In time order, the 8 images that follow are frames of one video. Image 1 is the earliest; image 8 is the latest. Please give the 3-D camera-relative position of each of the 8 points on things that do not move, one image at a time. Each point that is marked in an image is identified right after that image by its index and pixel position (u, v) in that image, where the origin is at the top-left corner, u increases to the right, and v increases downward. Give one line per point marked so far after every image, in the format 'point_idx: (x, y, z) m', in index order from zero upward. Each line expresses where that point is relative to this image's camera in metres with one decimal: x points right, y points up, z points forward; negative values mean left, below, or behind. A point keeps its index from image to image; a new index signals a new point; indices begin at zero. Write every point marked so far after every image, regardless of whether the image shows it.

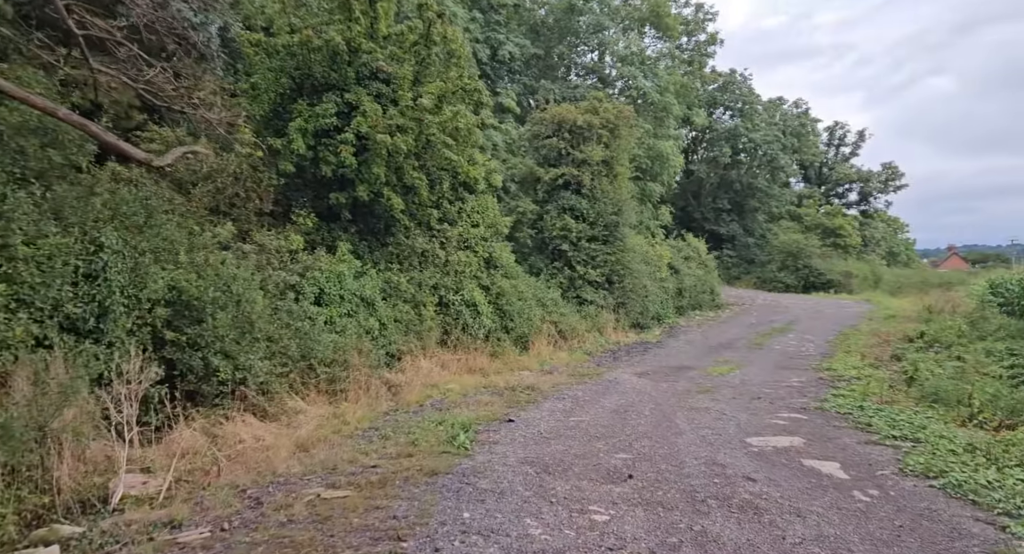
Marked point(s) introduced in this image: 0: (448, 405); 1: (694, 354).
0: (-0.7, -1.3, +7.4) m
1: (+3.1, -1.3, +12.1) m
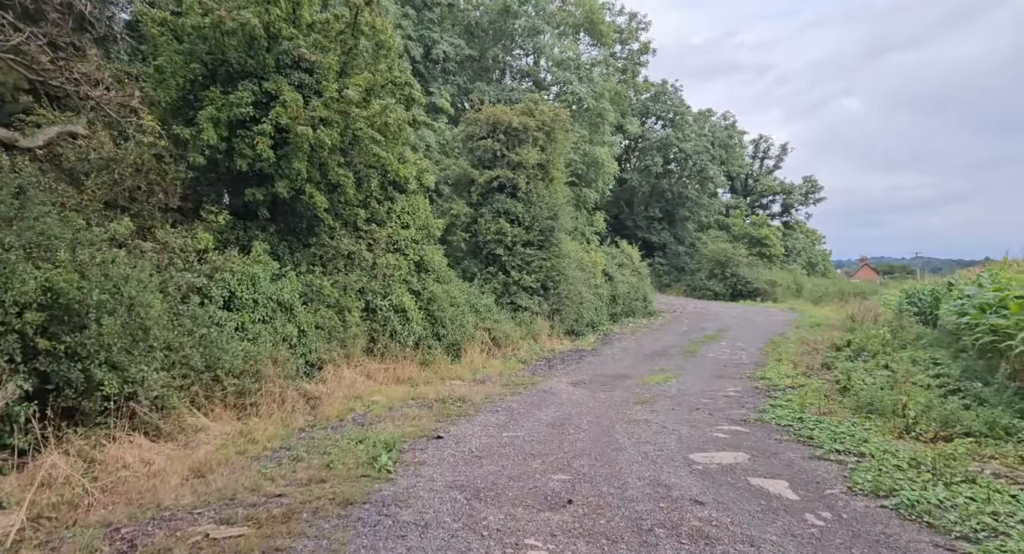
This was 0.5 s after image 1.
0: (-1.4, -1.4, +6.8) m
1: (+2.0, -1.4, +11.9) m
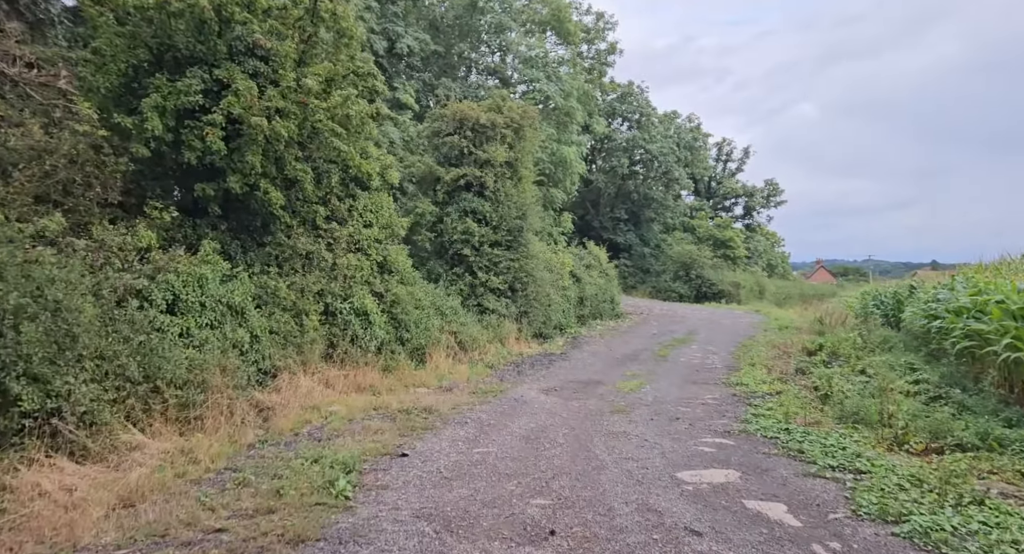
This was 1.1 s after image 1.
0: (-1.6, -1.4, +6.2) m
1: (+1.5, -1.5, +11.5) m
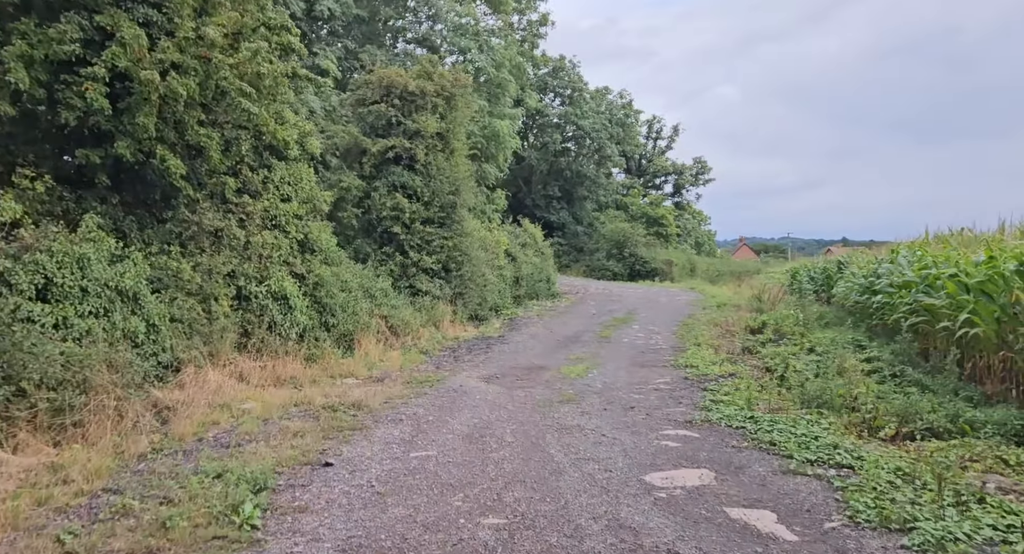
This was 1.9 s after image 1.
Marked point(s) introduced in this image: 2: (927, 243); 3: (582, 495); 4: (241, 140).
0: (-2.1, -1.2, +5.3) m
1: (+0.5, -1.1, +10.9) m
2: (+6.2, +0.5, +10.6) m
3: (+0.4, -1.2, +4.0) m
4: (-3.3, +1.7, +8.6) m
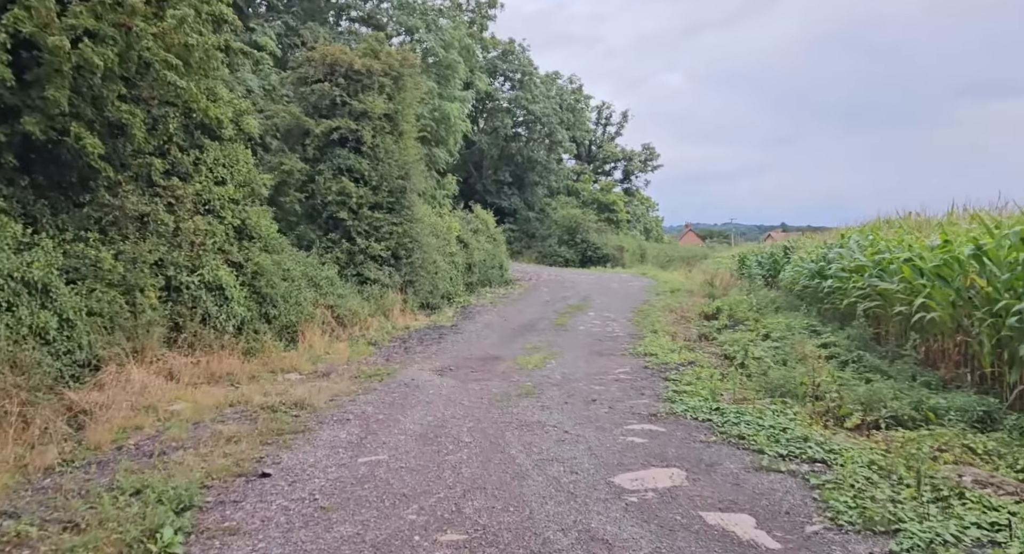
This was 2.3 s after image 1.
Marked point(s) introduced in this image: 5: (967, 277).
0: (-2.4, -1.2, +4.8) m
1: (-0.2, -0.9, +10.5) m
2: (+5.5, +0.7, +10.7) m
3: (+0.2, -1.2, +3.7) m
4: (-3.9, +1.8, +8.0) m
5: (+4.4, 0.0, +6.8) m
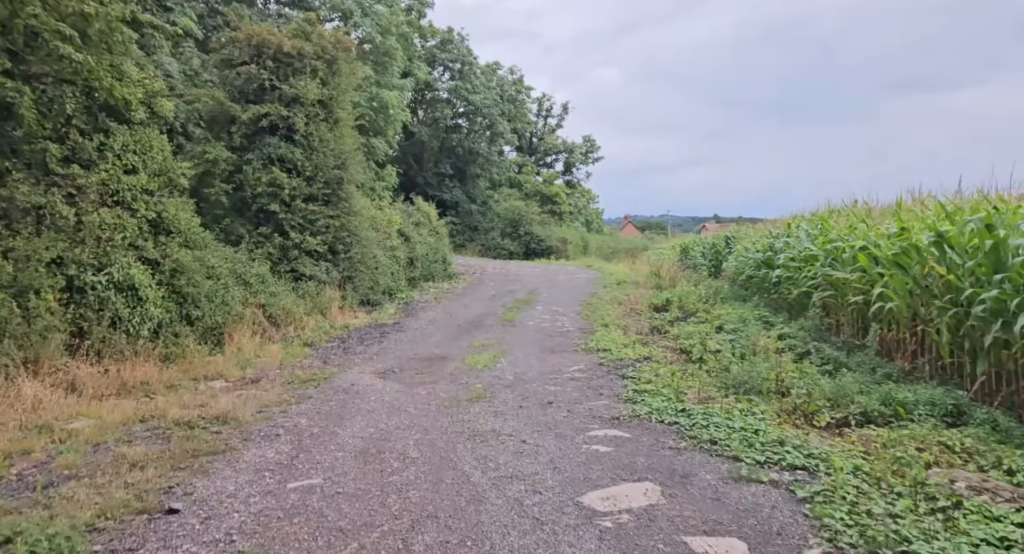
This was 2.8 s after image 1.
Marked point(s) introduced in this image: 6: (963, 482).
0: (-2.6, -1.2, +4.1) m
1: (-1.0, -0.9, +10.0) m
2: (+4.7, +0.9, +10.5) m
3: (0.0, -1.2, +3.2) m
4: (-4.4, +1.8, +7.1) m
5: (+3.9, +0.1, +6.7) m
6: (+2.4, -1.1, +3.8) m
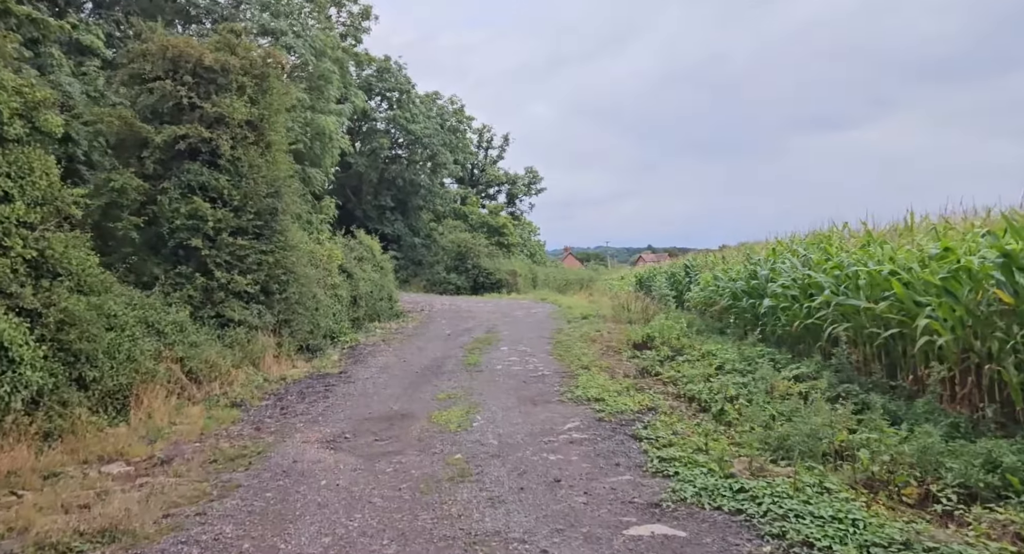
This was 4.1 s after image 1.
0: (-2.5, -1.4, +2.5) m
1: (-1.3, -1.4, +8.5) m
2: (+4.2, +0.5, +9.7) m
3: (+0.2, -1.3, +1.9) m
4: (-4.6, +1.4, +5.5) m
5: (+3.8, -0.1, +5.7) m
6: (+2.6, -1.2, +2.7) m
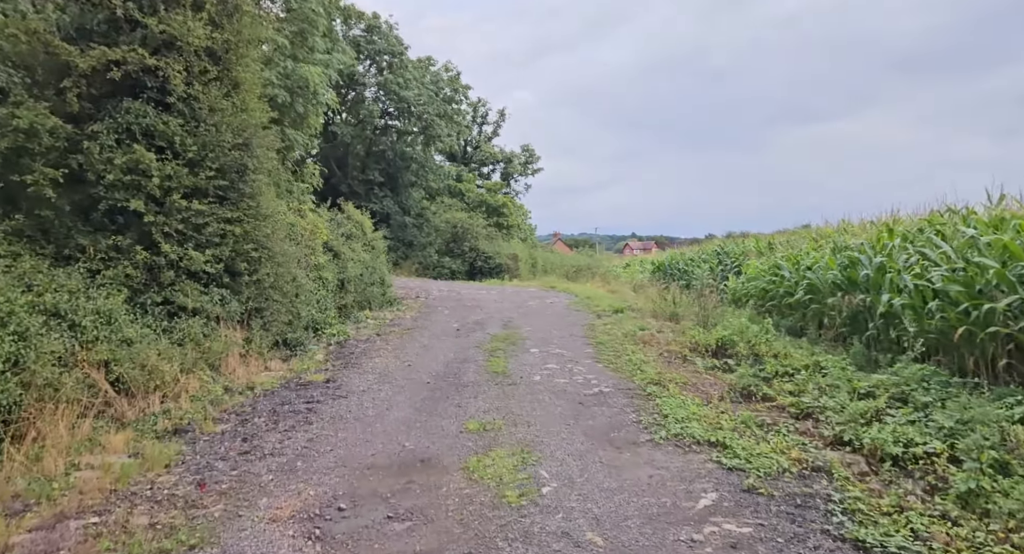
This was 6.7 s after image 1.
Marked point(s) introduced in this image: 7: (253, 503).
0: (-1.9, -1.3, 0.0) m
1: (-0.9, -1.2, +6.1) m
2: (+4.7, +0.6, +7.3) m
3: (+0.9, -1.3, -0.6) m
4: (-4.0, +1.5, +2.9) m
5: (+4.3, -0.1, +3.3) m
6: (+3.2, -1.2, +0.3) m
7: (-1.6, -1.3, +4.2) m
